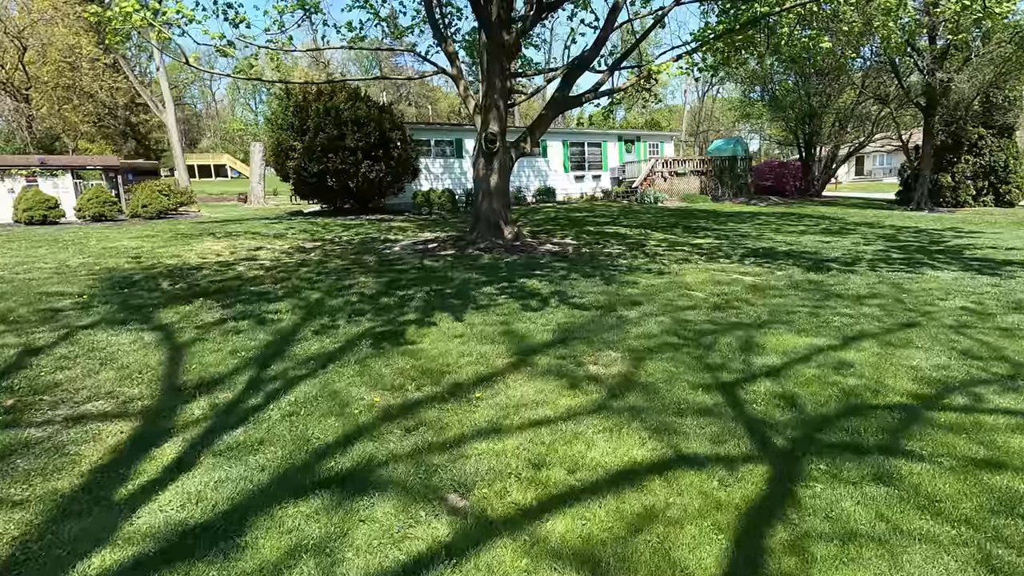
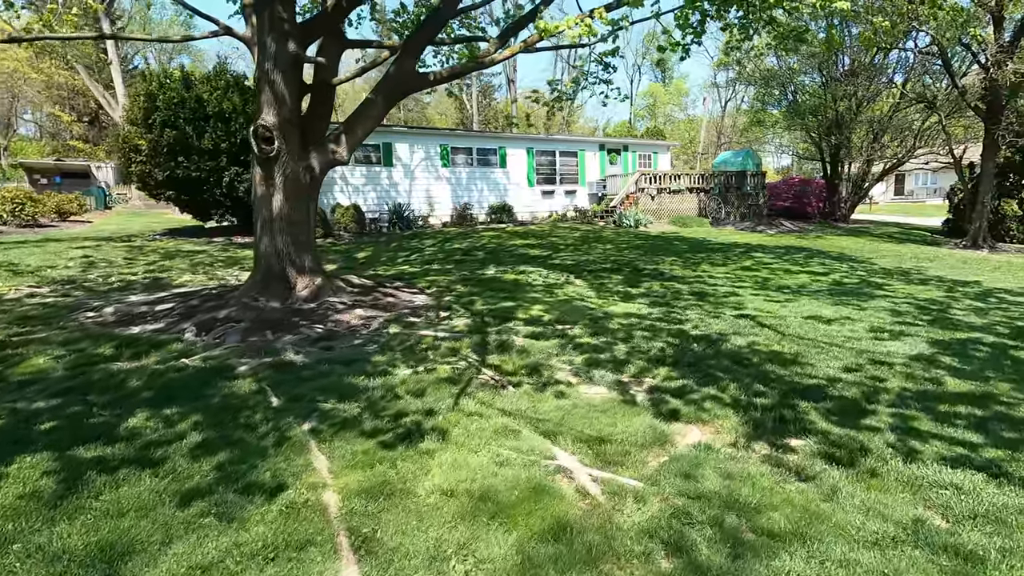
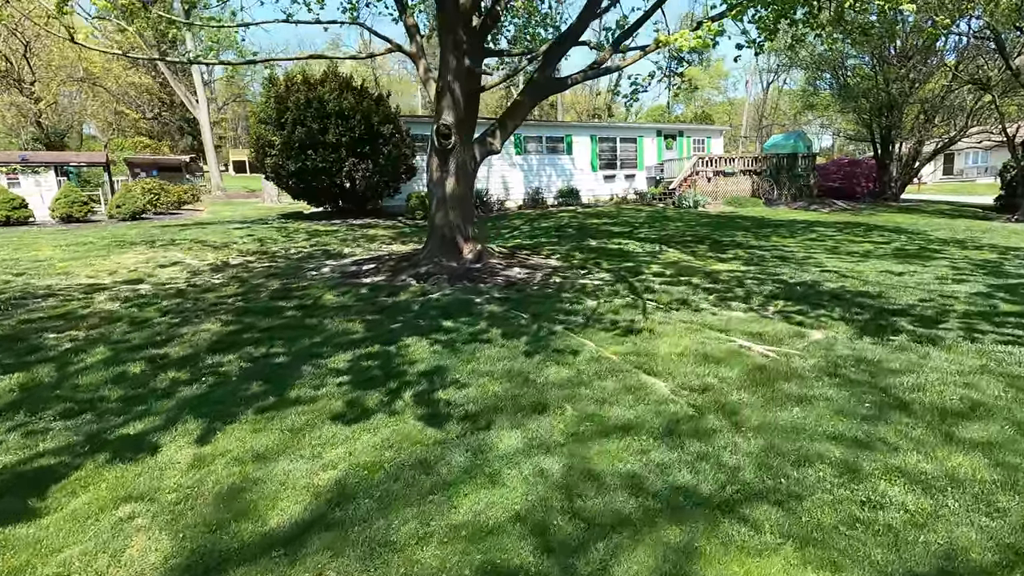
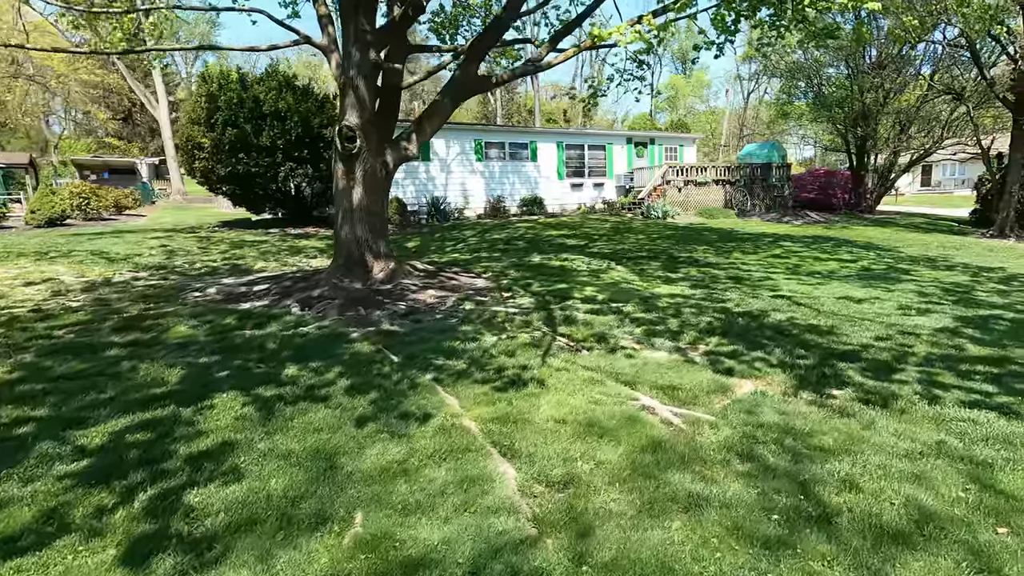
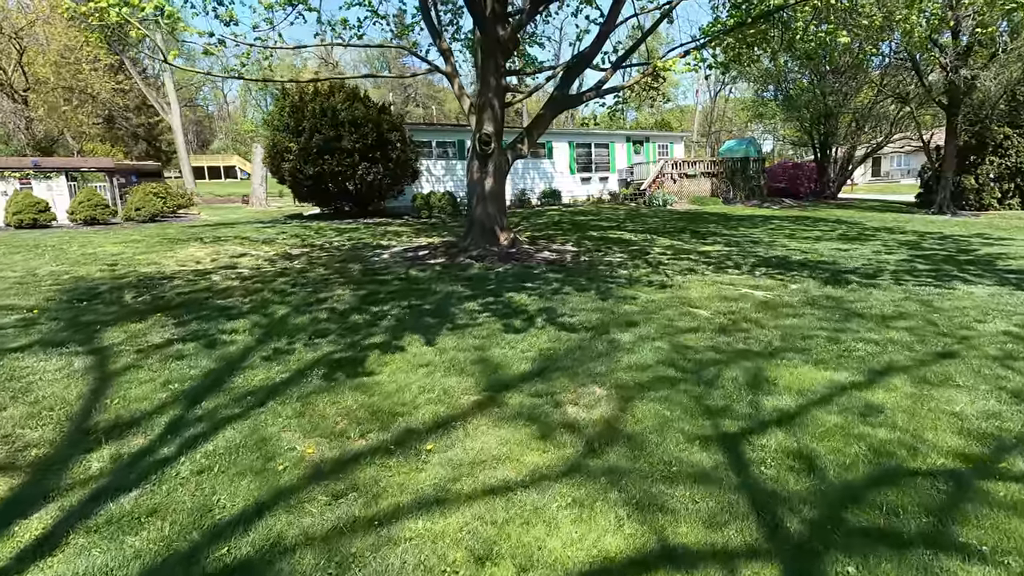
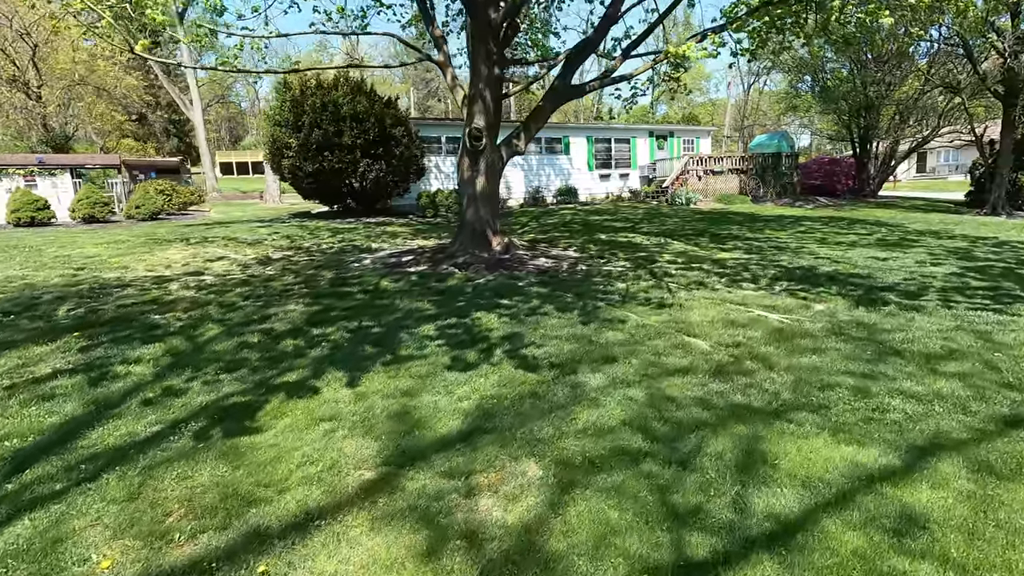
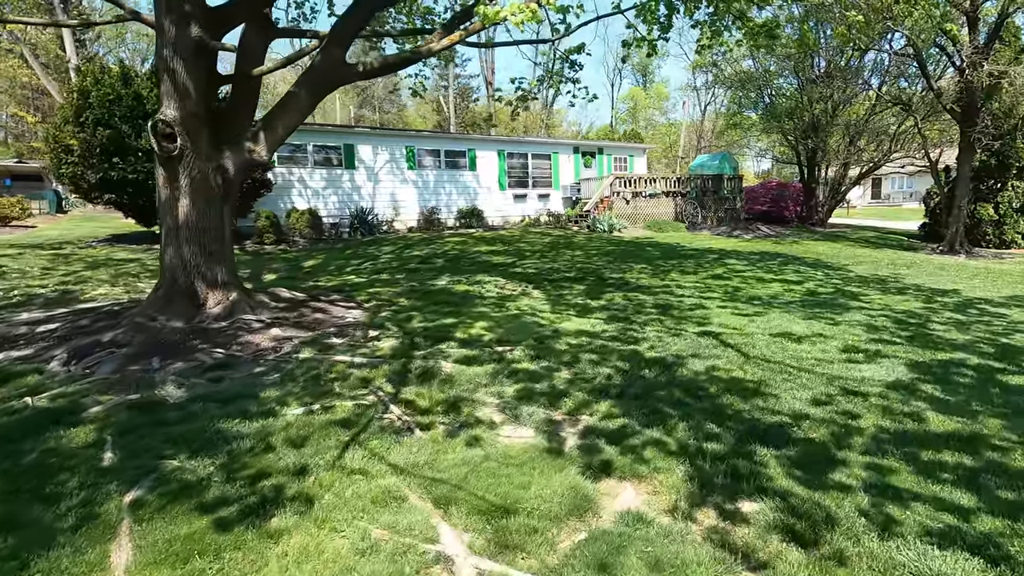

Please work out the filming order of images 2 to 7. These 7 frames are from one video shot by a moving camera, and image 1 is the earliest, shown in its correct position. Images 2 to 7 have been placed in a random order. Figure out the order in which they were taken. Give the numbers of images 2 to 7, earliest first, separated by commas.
5, 6, 3, 4, 2, 7
